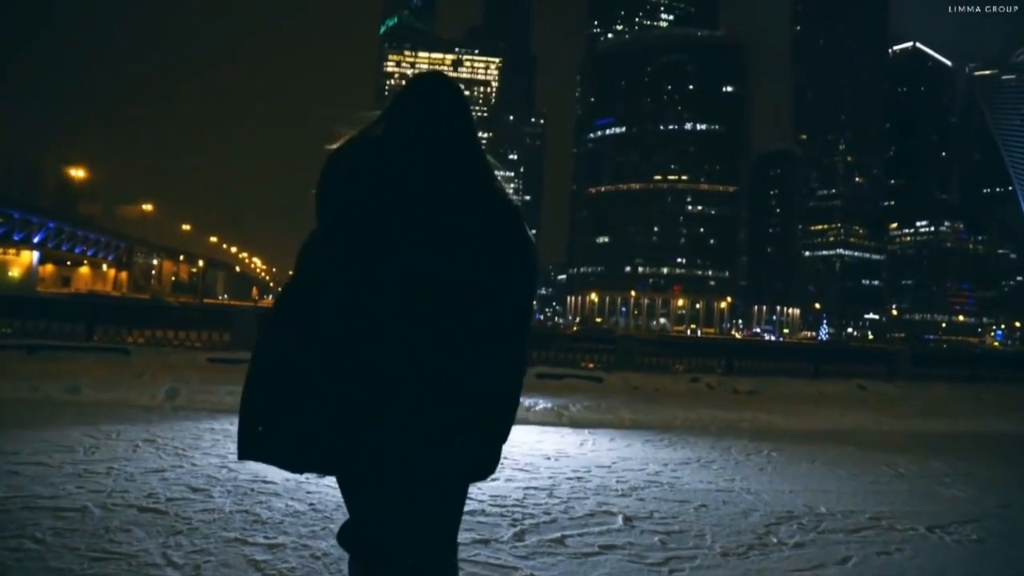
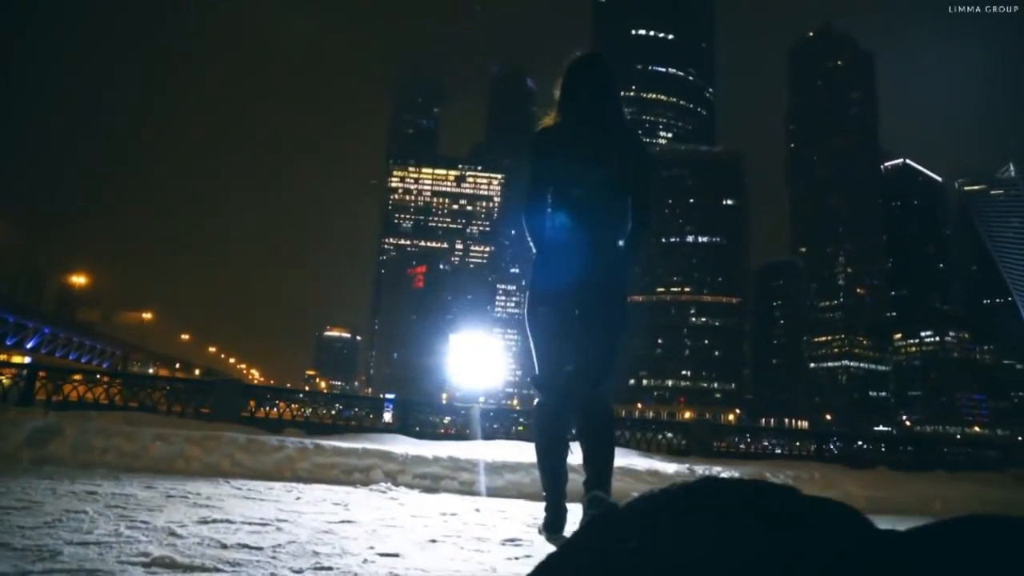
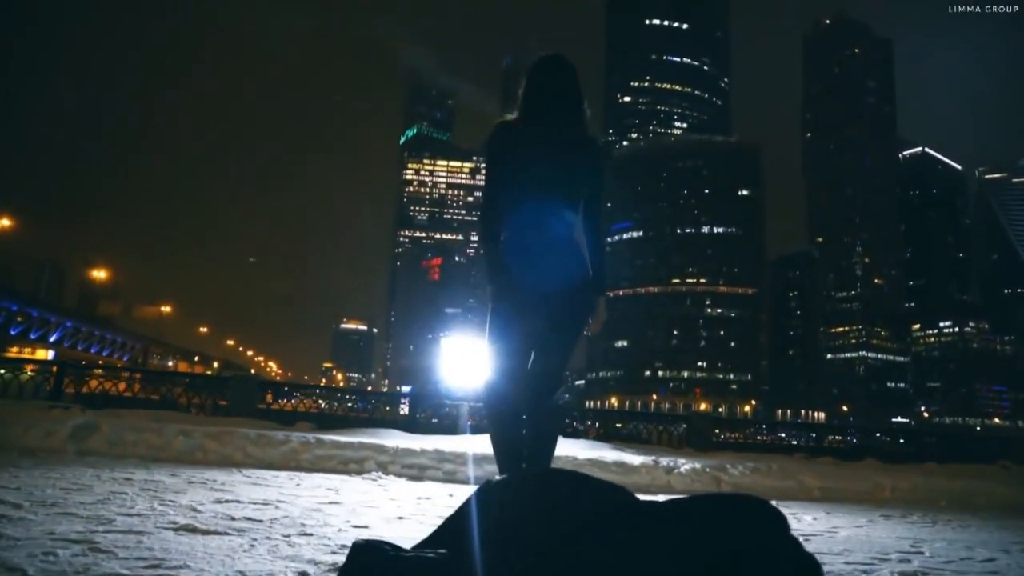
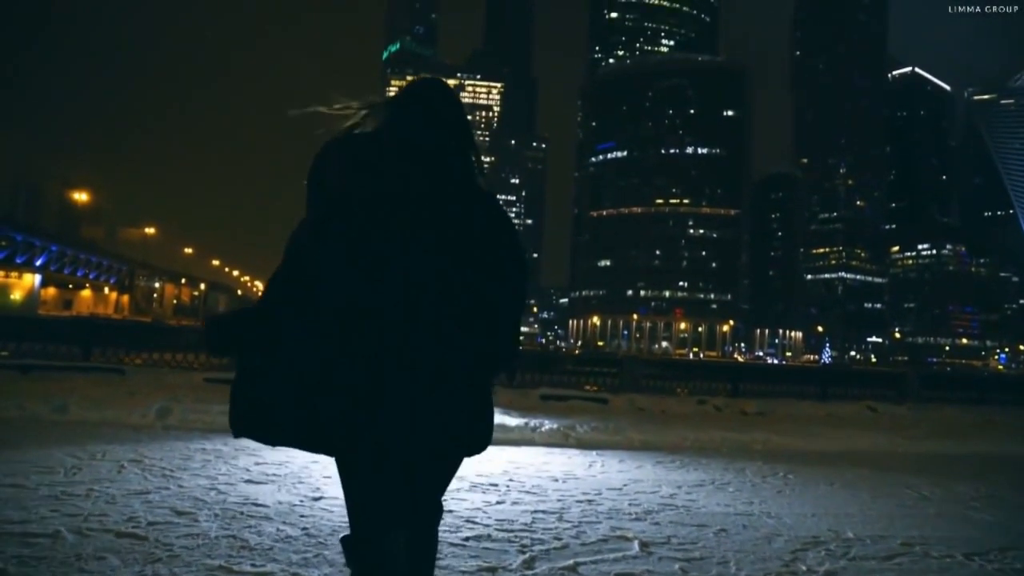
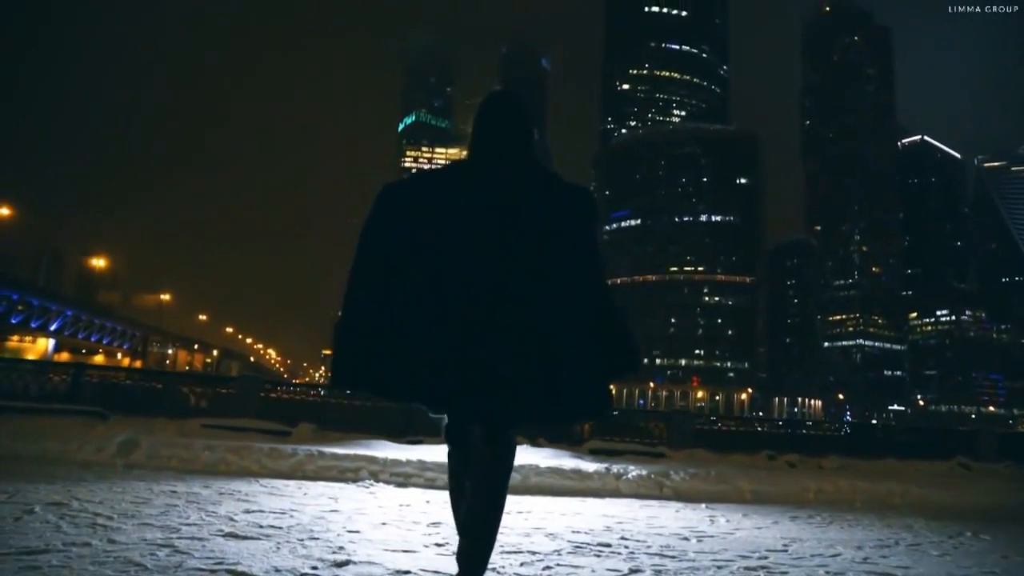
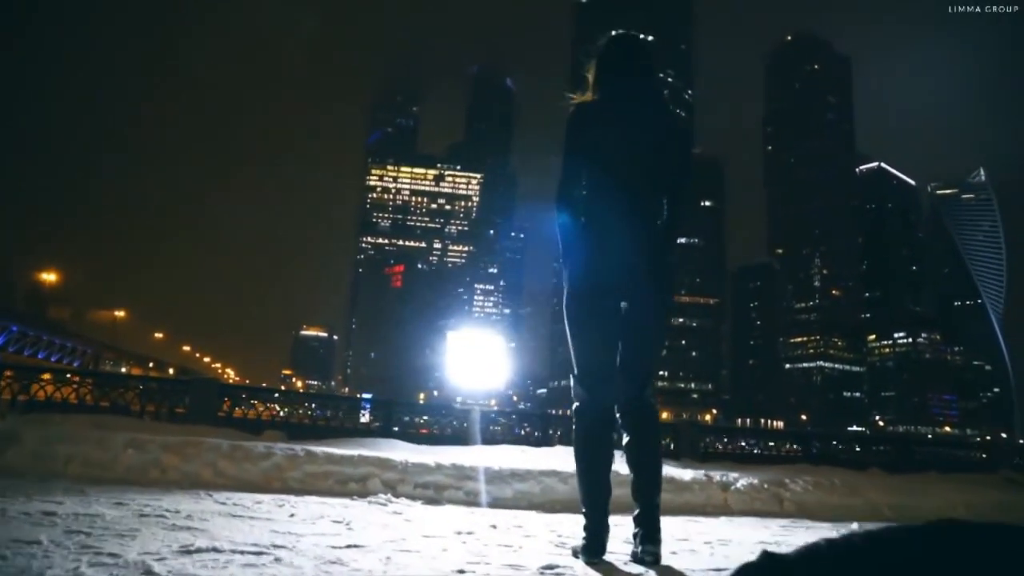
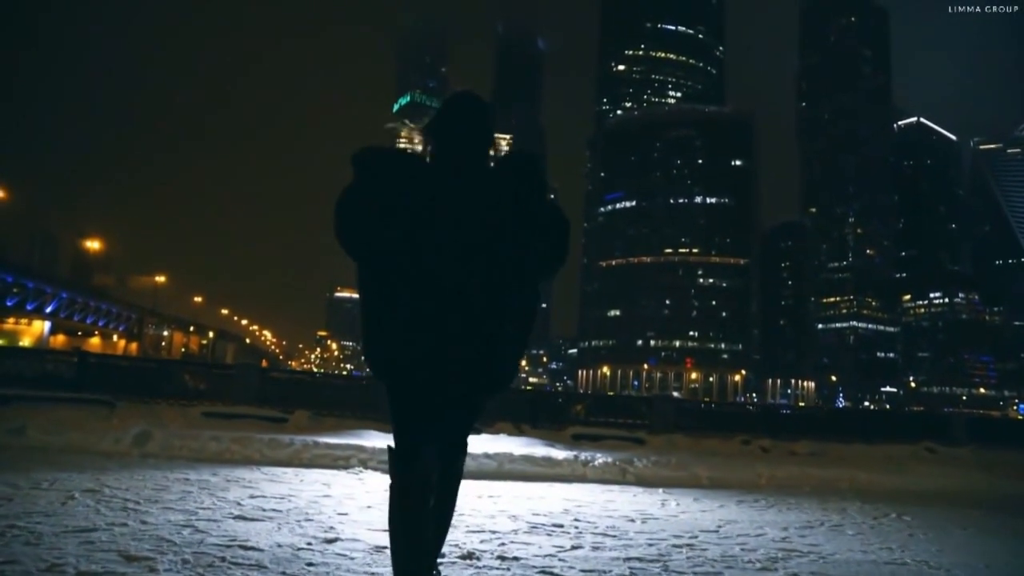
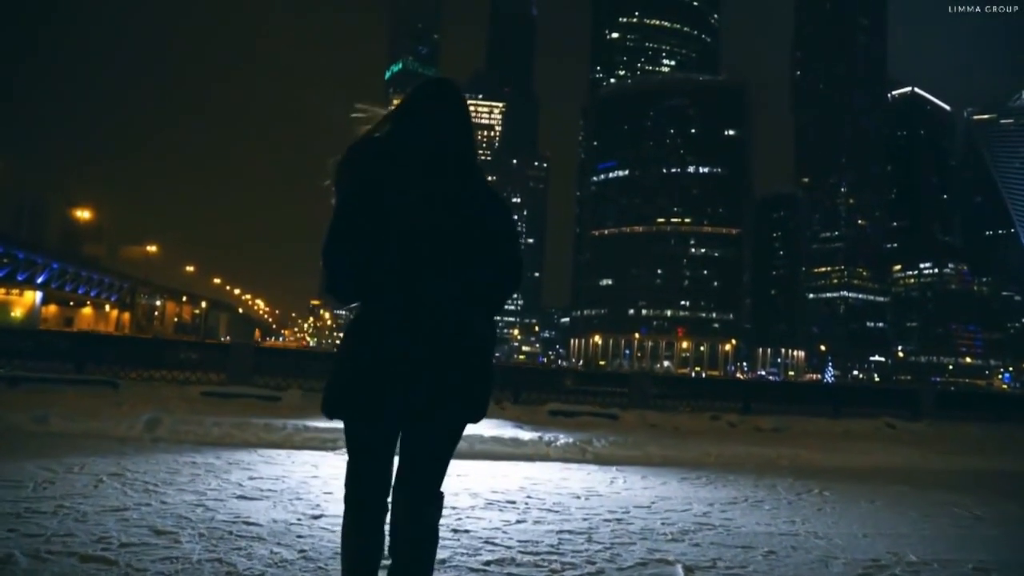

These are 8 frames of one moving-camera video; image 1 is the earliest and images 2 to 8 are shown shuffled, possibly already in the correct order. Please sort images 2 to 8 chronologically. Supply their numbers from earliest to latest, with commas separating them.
4, 8, 7, 5, 3, 2, 6
